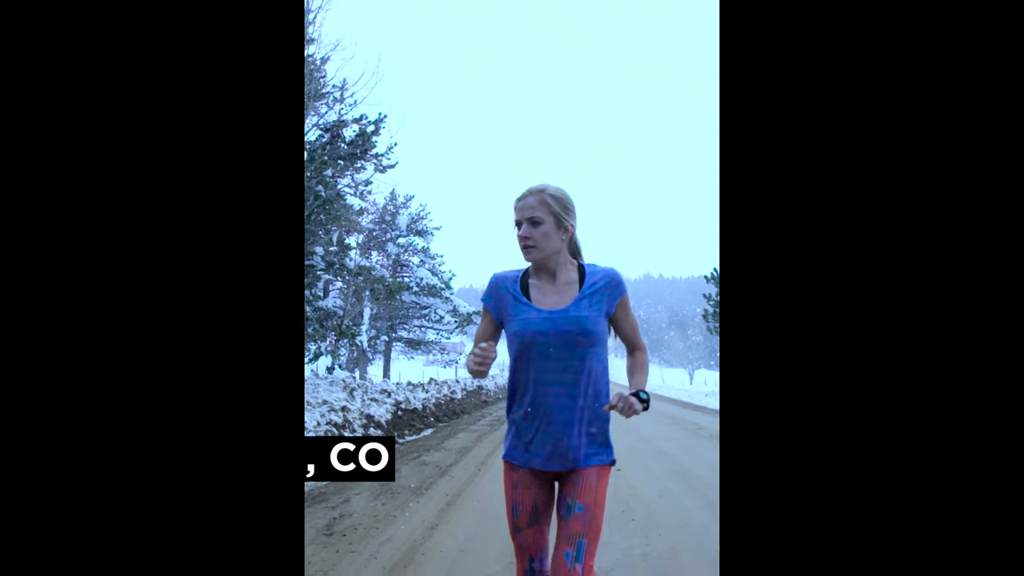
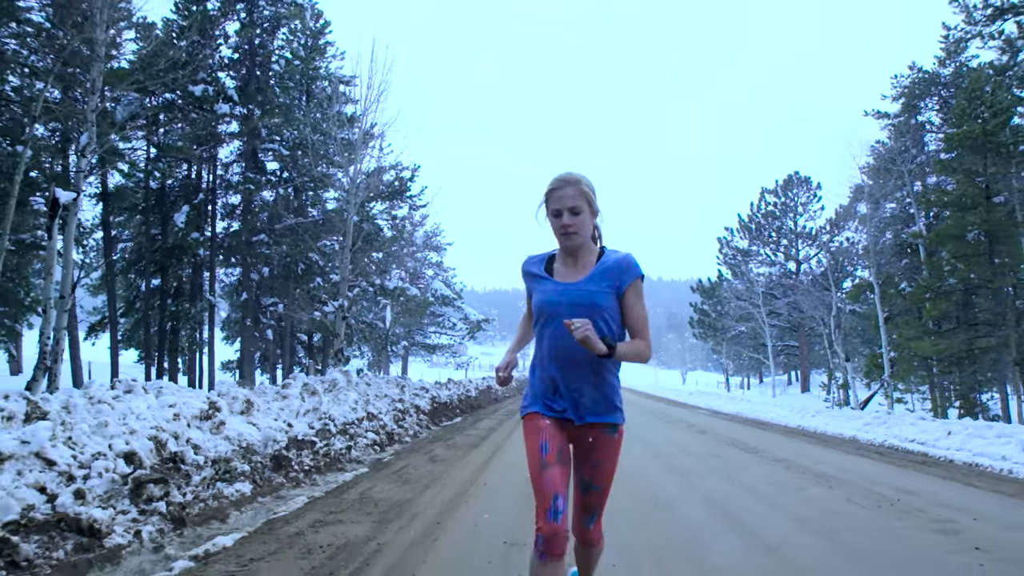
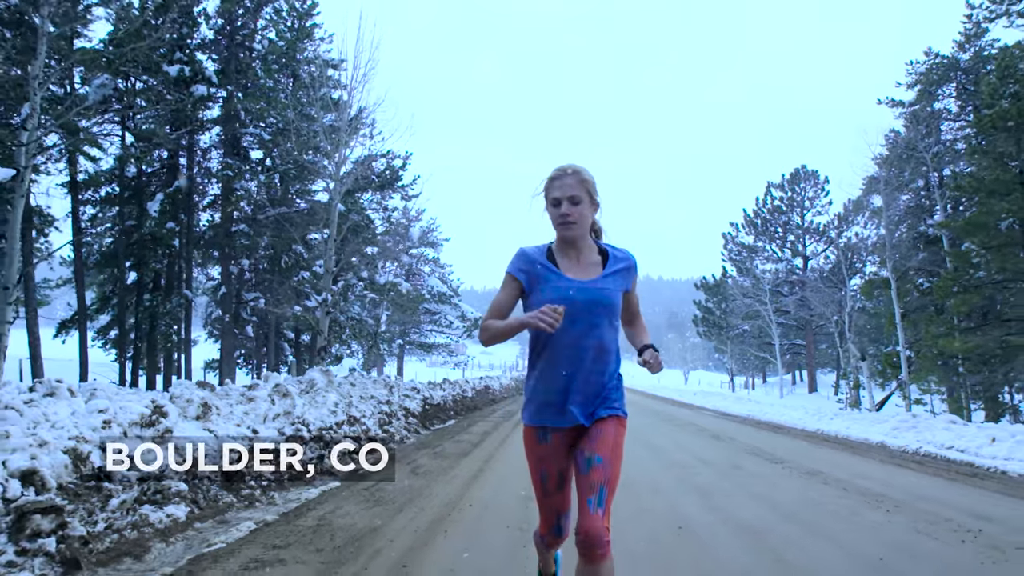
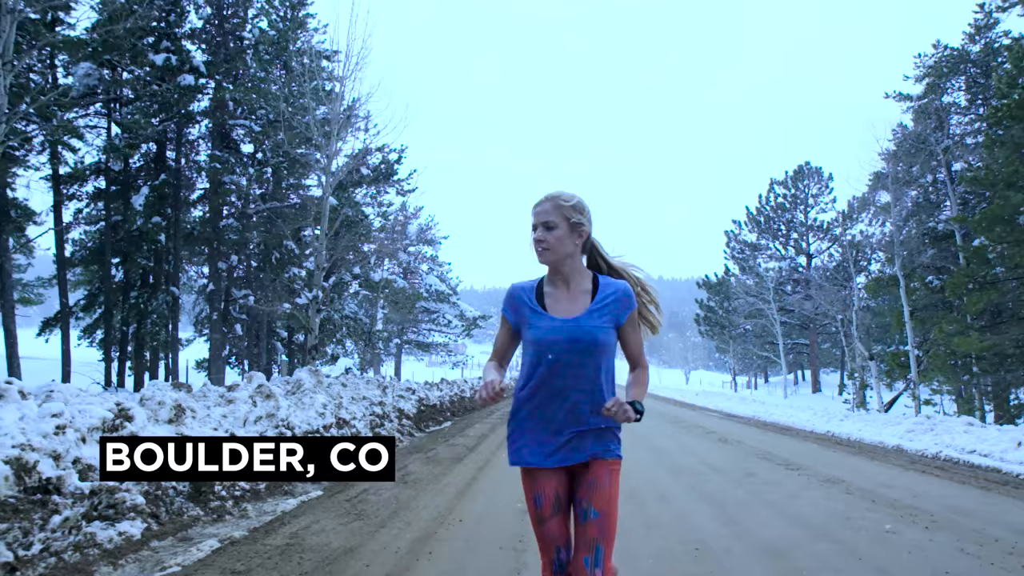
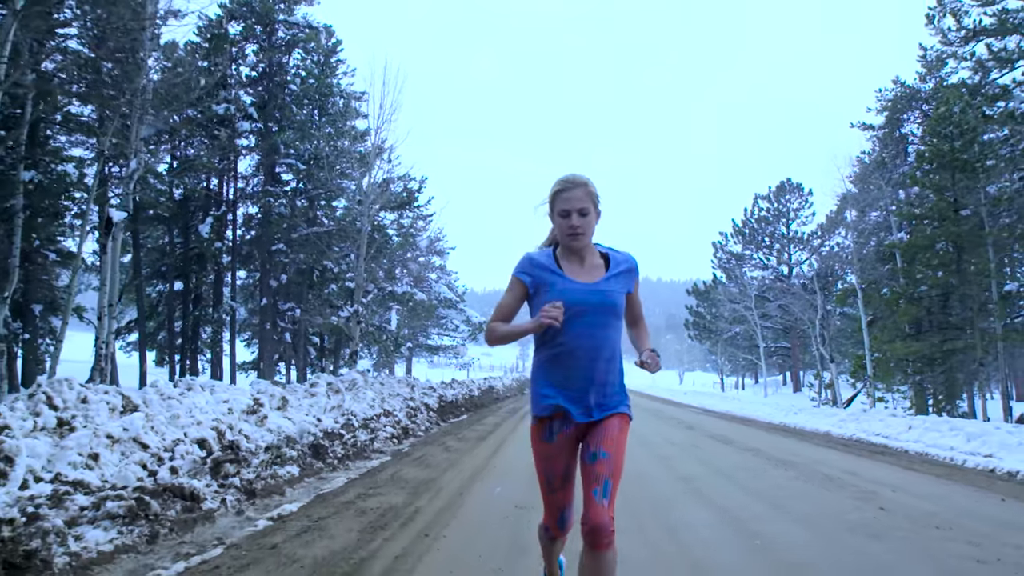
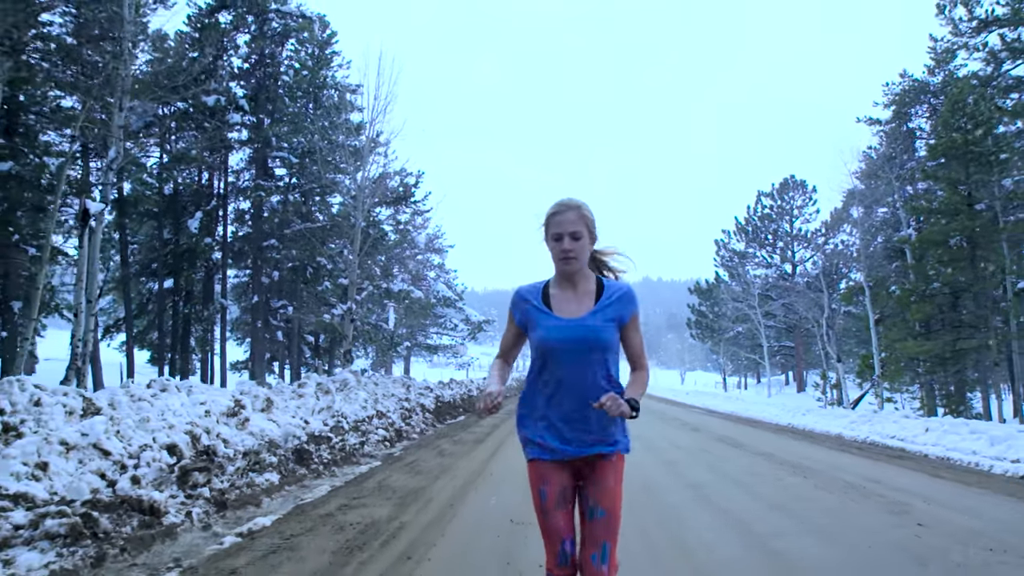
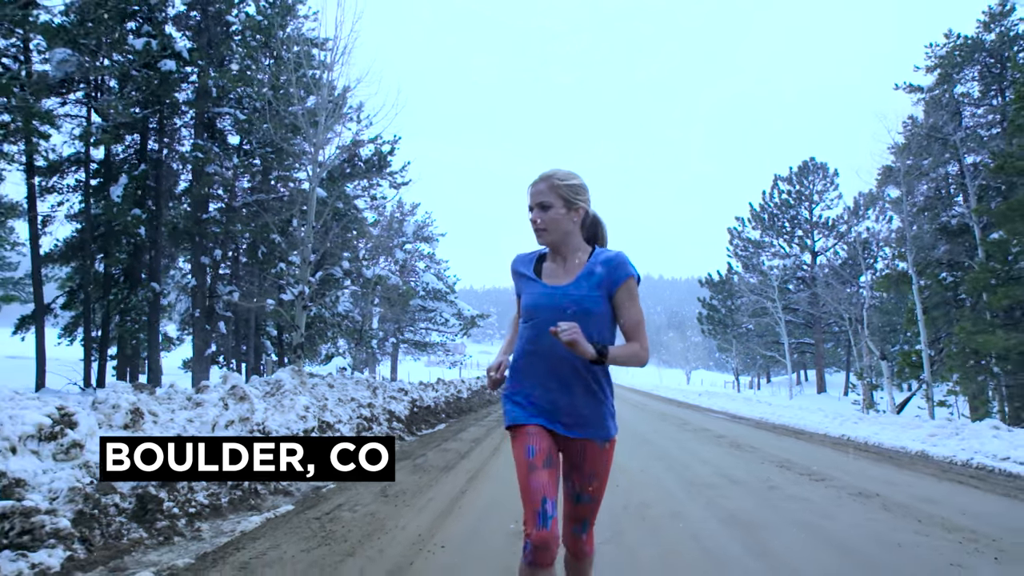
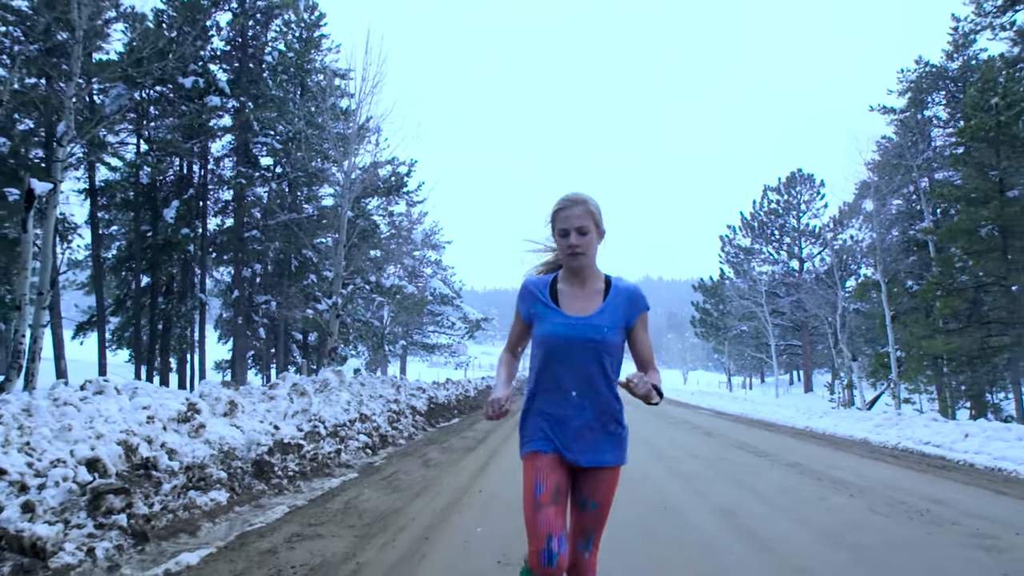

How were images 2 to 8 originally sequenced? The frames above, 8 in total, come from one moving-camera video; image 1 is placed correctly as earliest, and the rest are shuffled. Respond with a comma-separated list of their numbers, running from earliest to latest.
7, 4, 3, 8, 2, 6, 5
